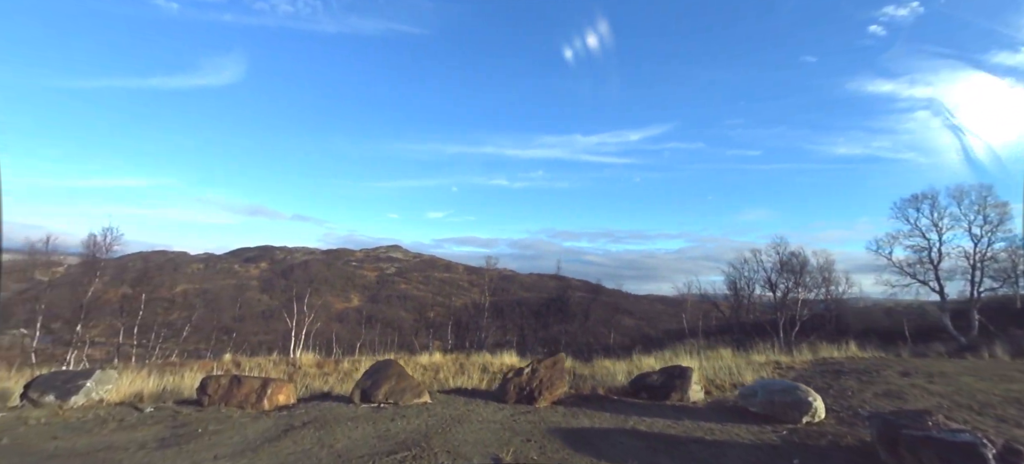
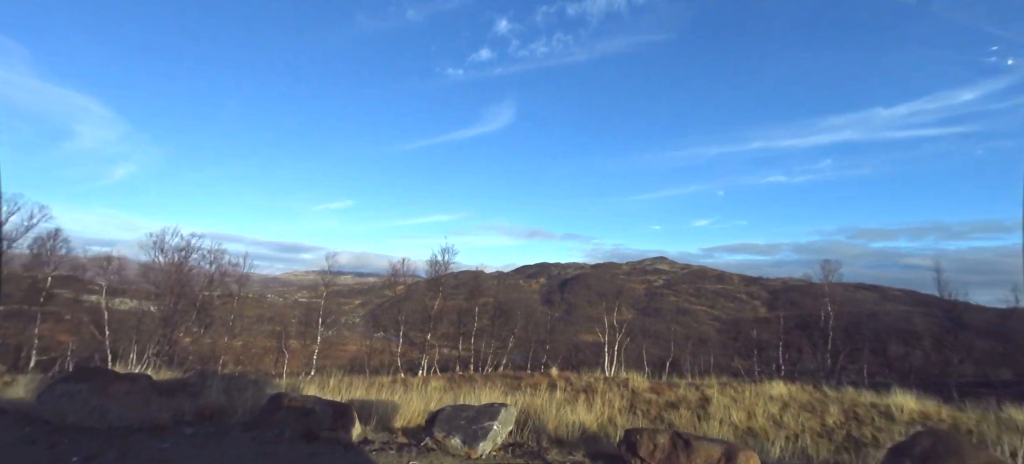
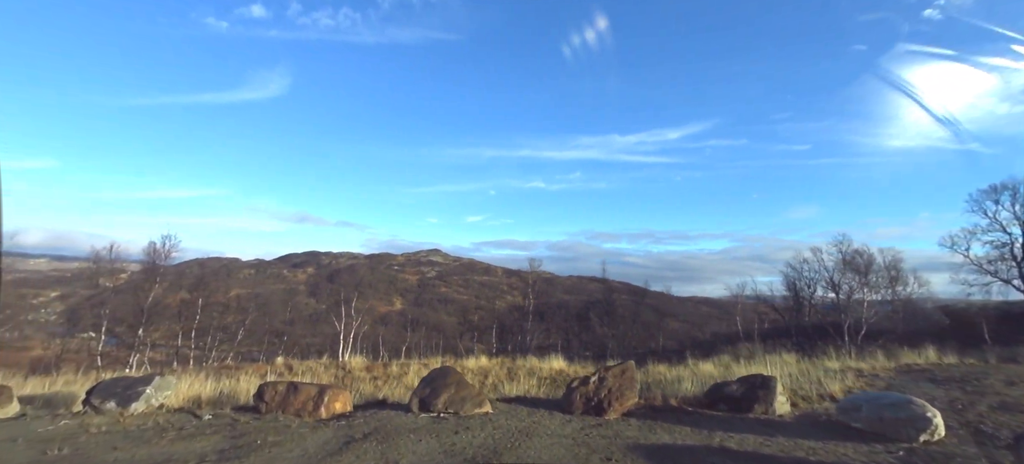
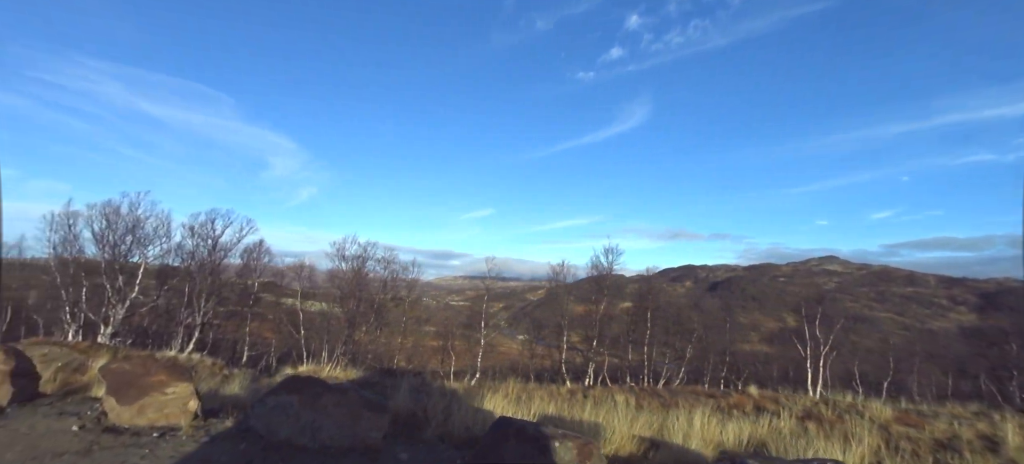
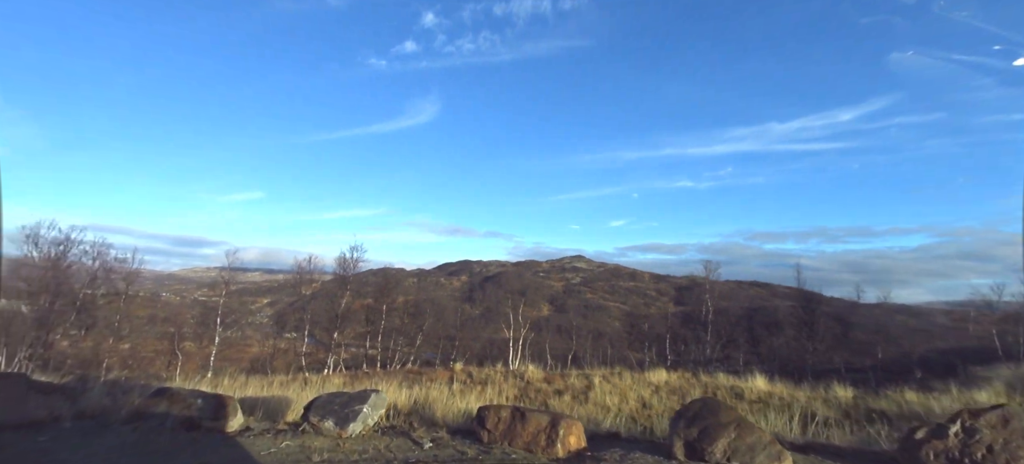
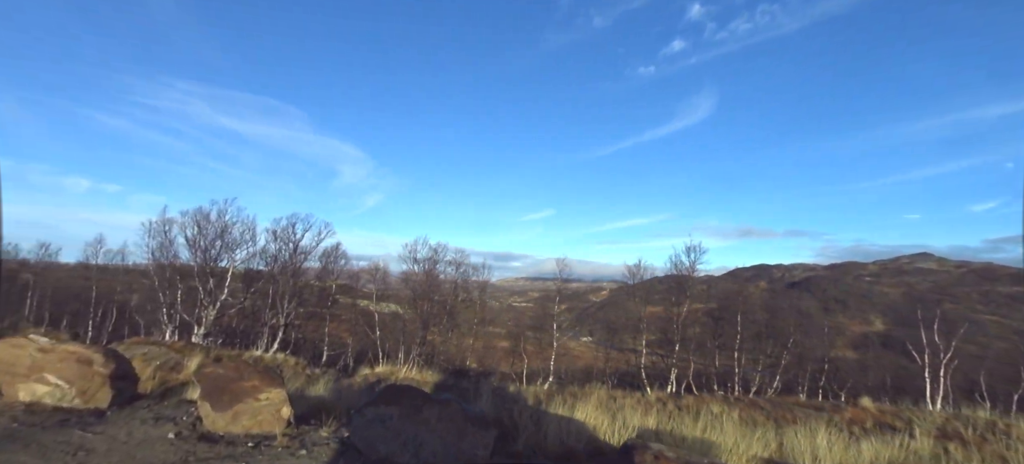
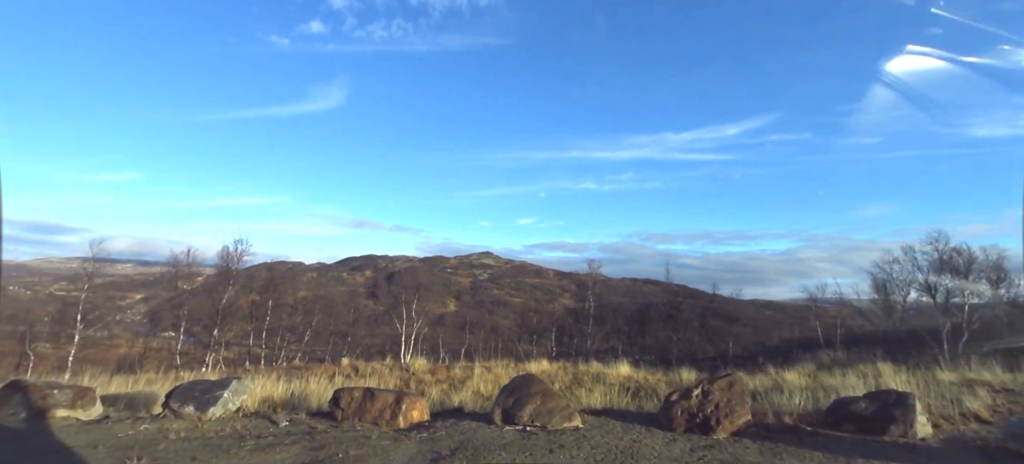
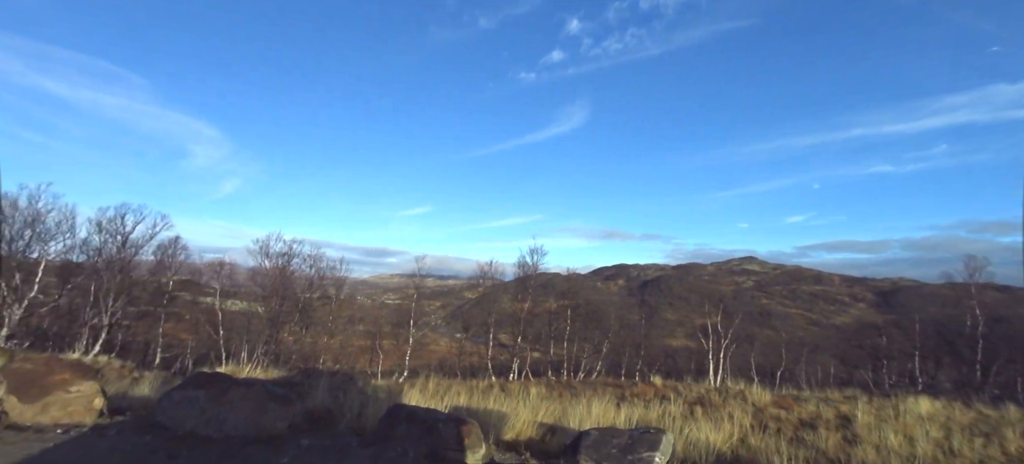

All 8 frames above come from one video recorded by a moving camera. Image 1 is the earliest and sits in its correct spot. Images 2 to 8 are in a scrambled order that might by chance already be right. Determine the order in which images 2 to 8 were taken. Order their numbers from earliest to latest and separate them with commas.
3, 7, 5, 2, 8, 4, 6
